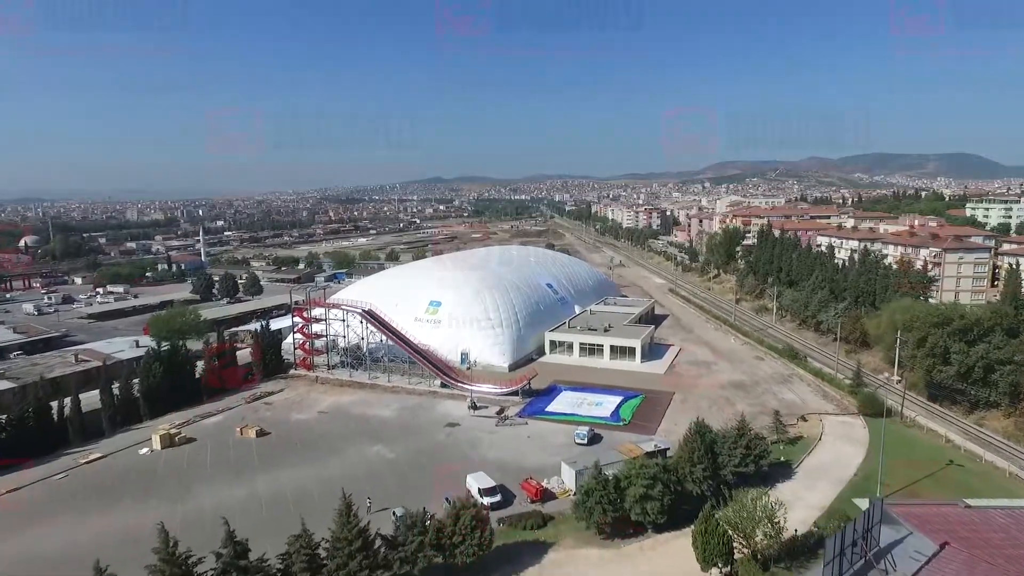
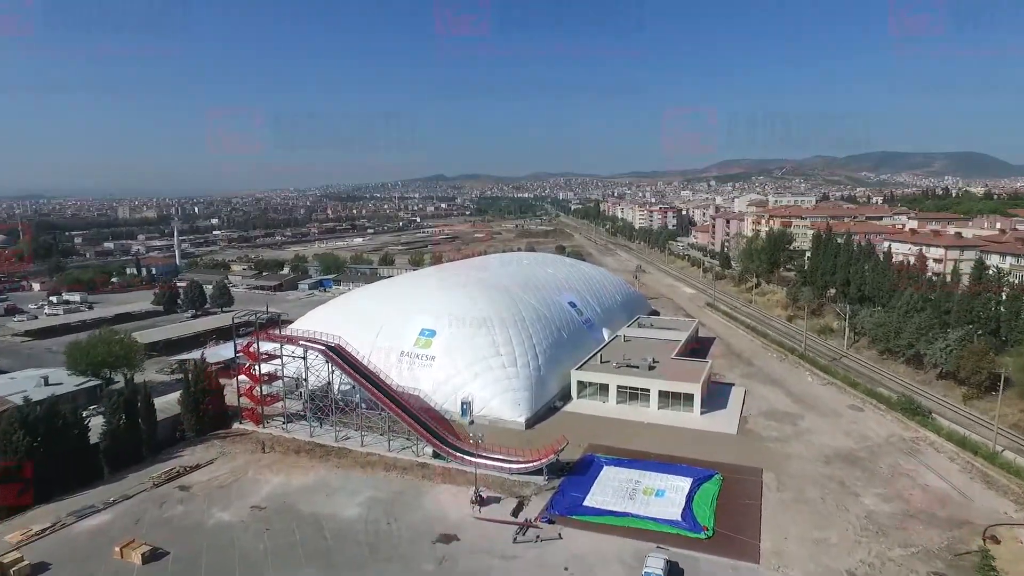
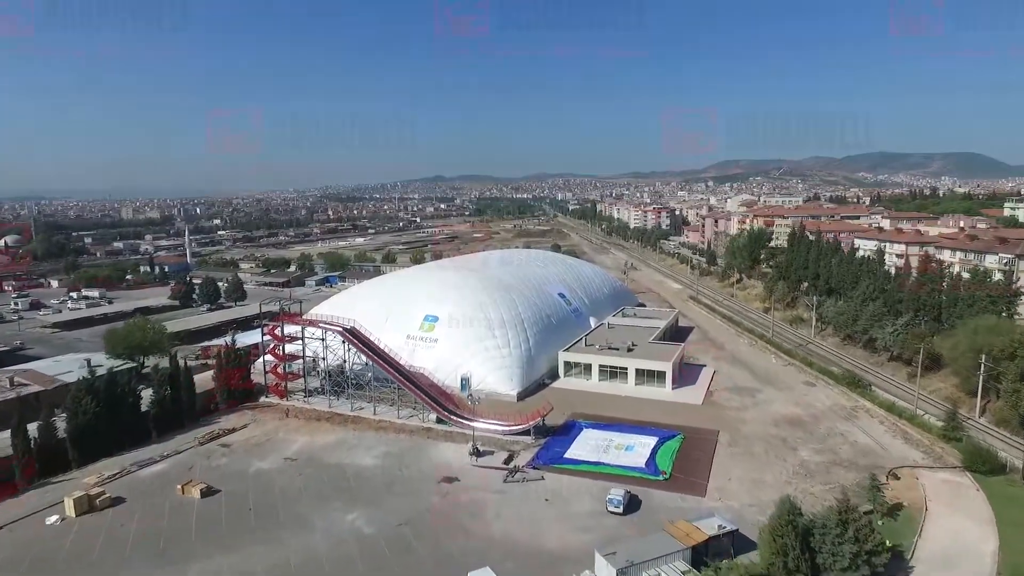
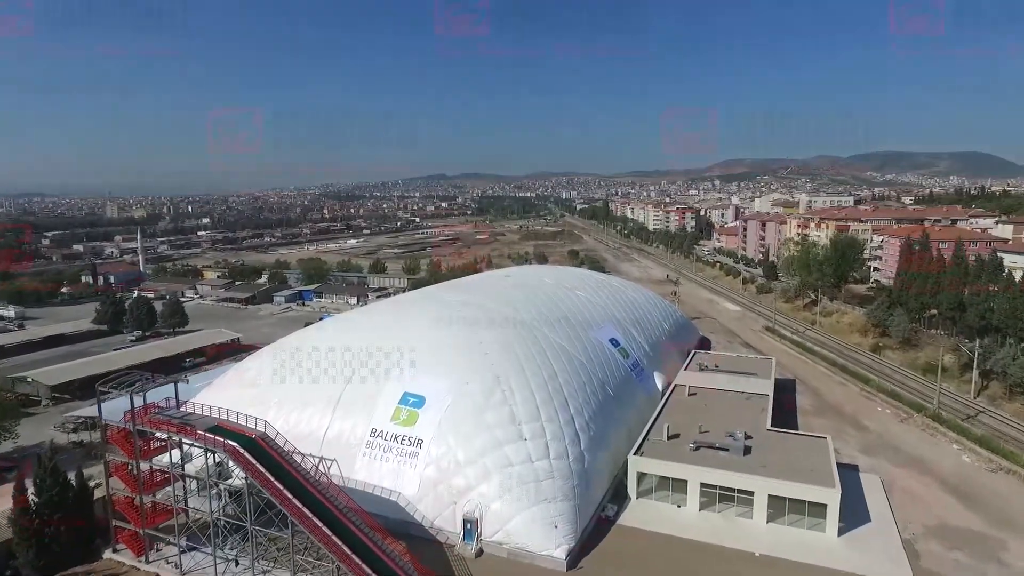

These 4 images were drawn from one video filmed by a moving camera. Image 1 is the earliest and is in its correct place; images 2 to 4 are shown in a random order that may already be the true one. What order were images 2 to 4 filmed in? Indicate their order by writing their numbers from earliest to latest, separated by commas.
3, 2, 4
